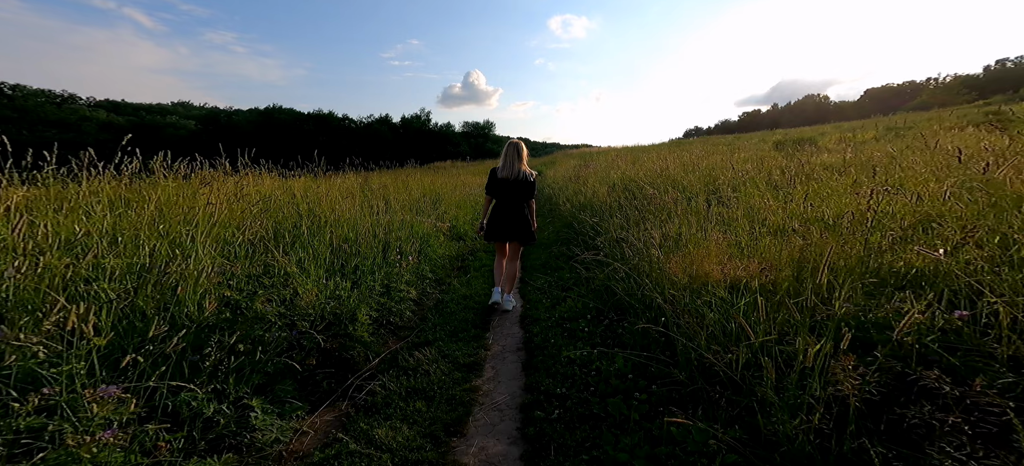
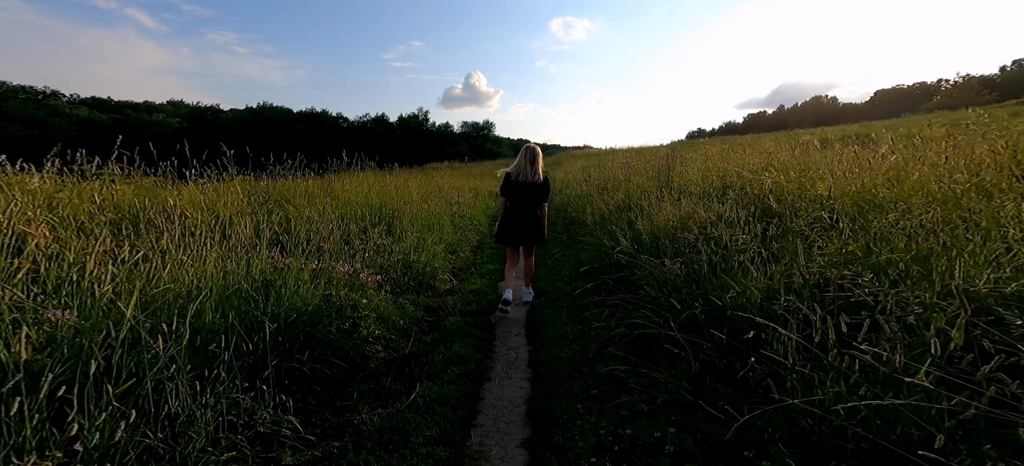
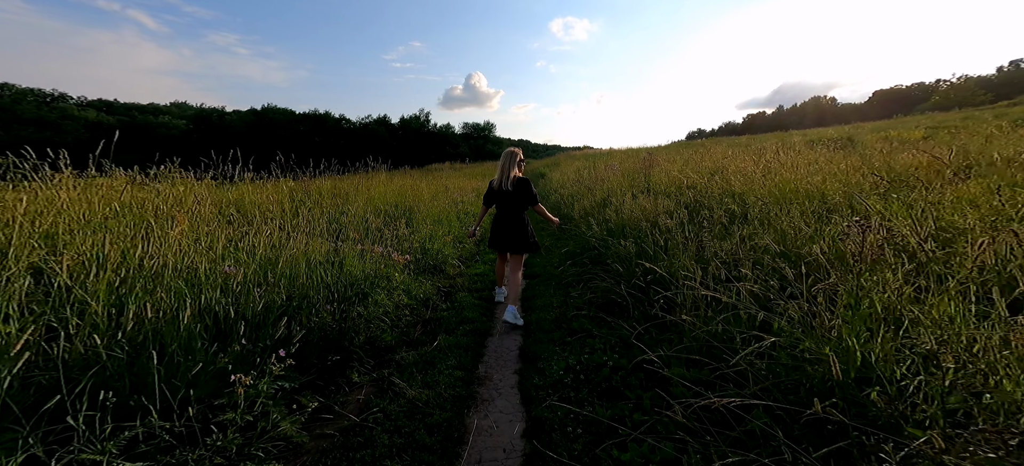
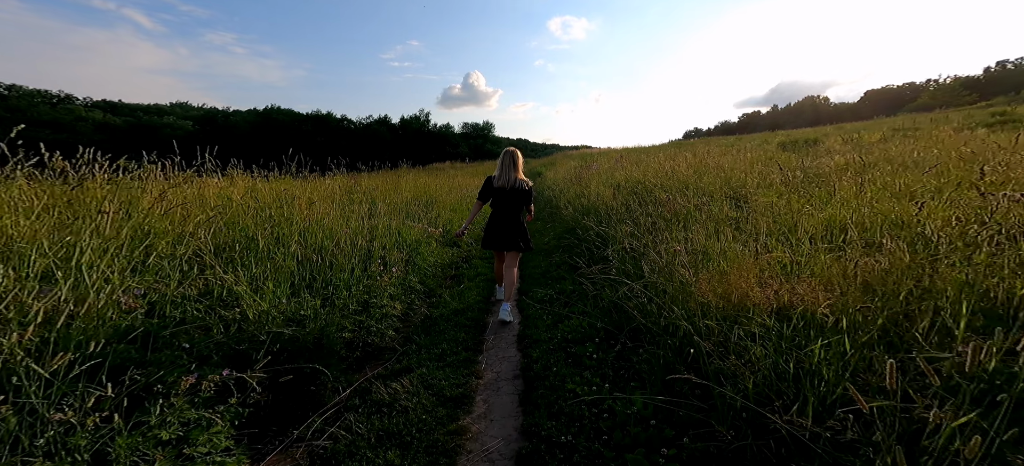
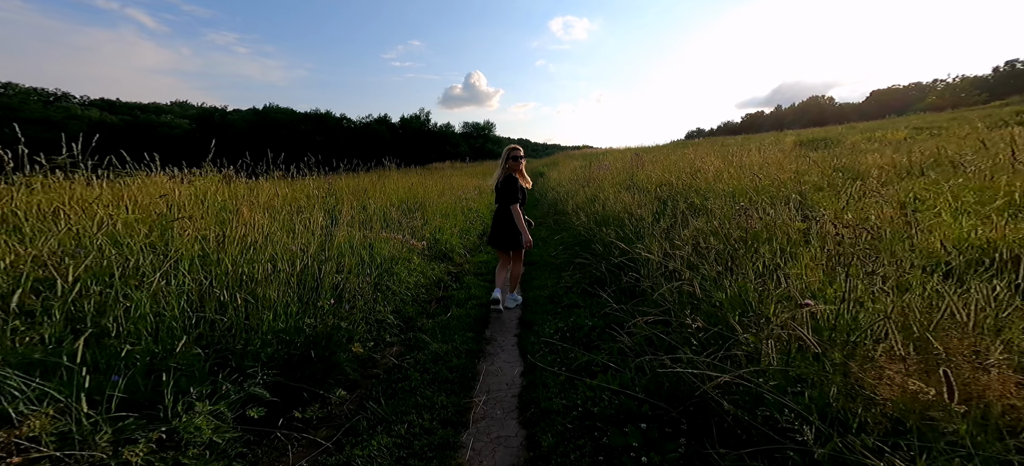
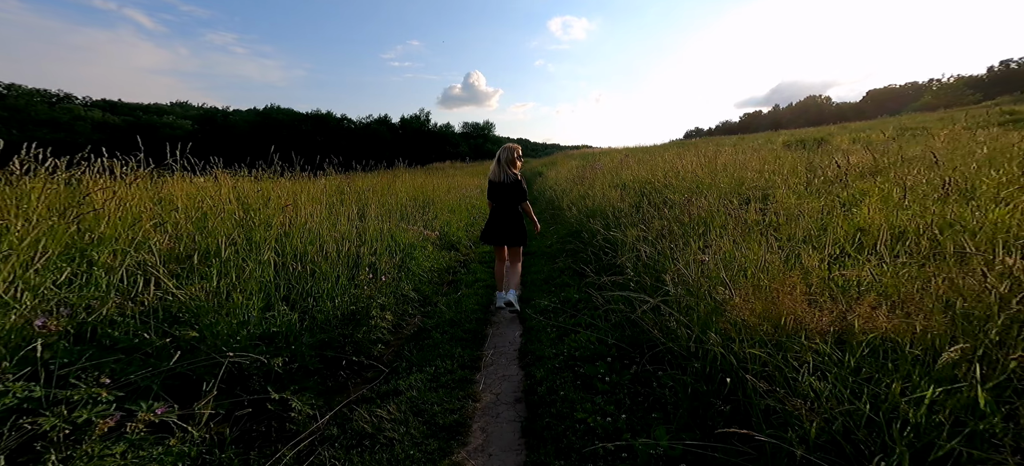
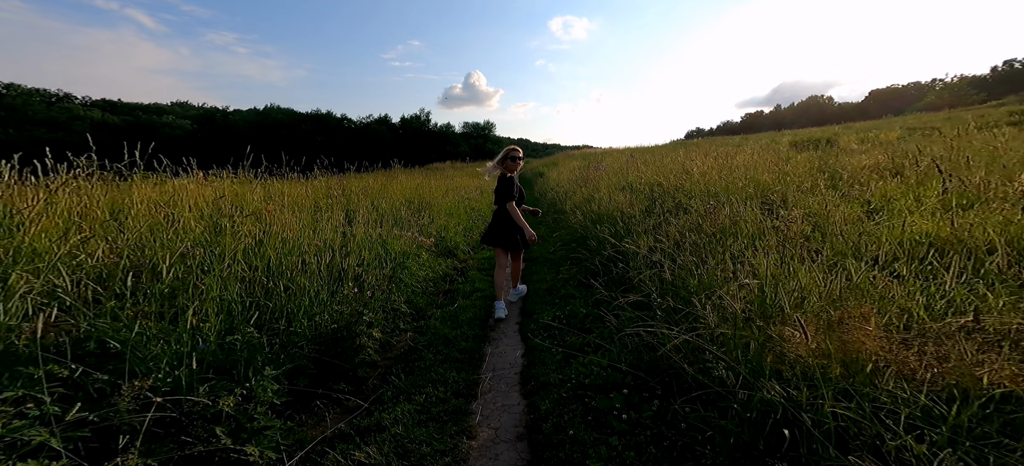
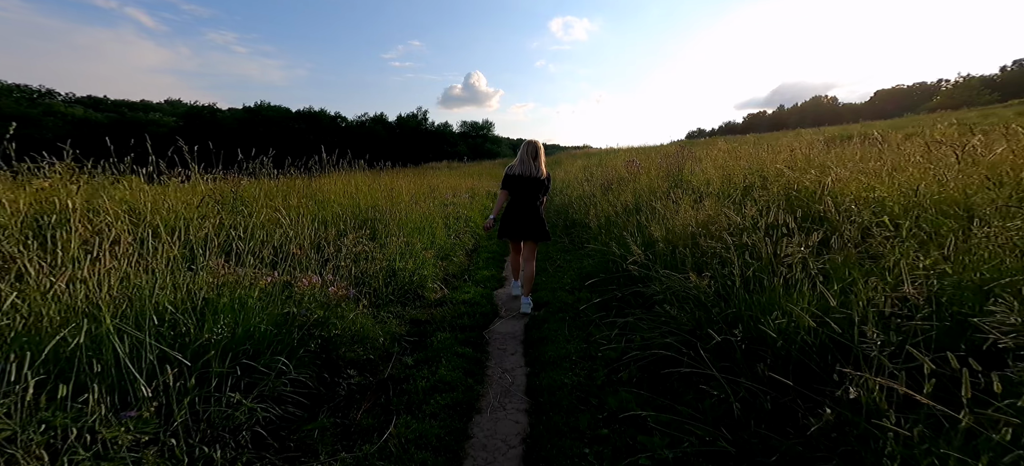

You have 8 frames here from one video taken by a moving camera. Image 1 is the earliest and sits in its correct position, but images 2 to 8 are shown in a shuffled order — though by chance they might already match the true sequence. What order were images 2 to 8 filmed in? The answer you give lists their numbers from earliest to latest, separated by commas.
4, 6, 7, 5, 3, 2, 8
